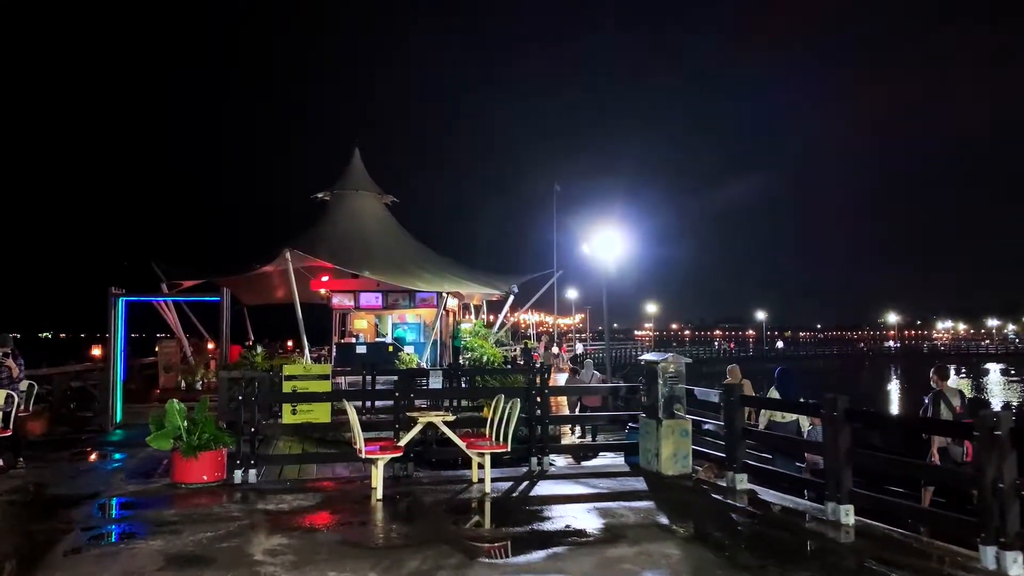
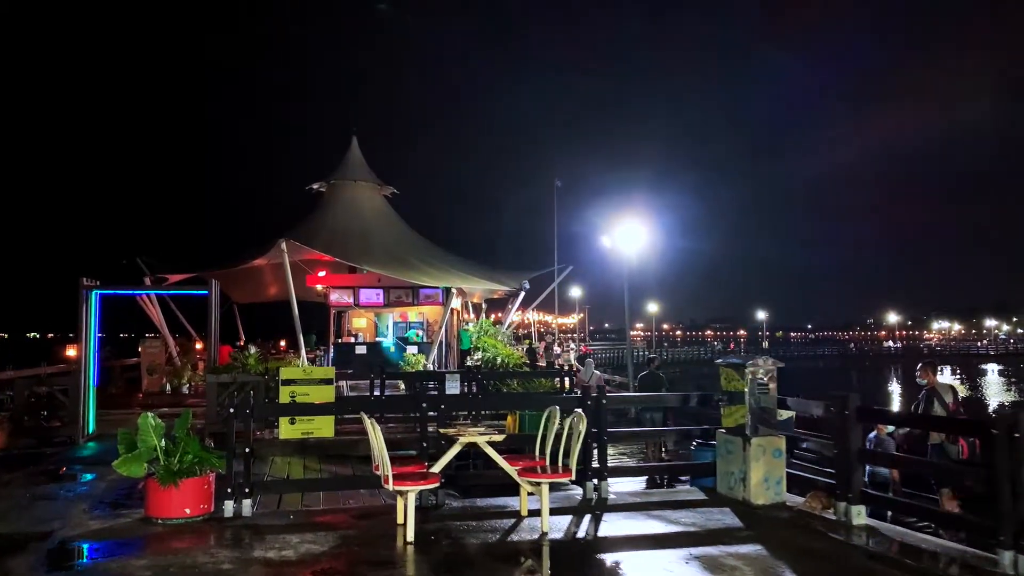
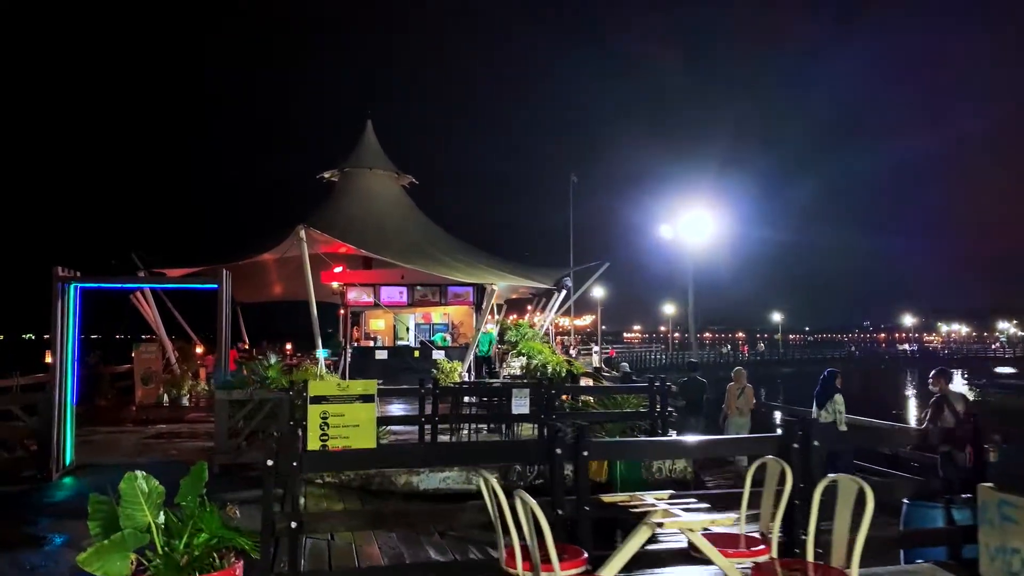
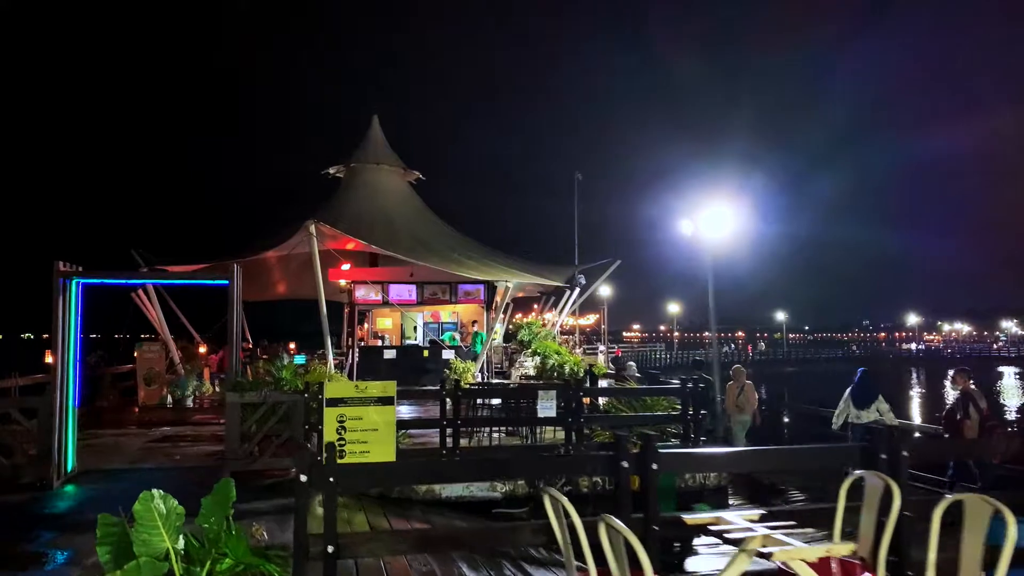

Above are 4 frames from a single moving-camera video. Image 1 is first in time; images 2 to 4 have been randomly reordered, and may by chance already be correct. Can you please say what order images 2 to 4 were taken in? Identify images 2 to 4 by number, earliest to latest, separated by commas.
2, 3, 4
